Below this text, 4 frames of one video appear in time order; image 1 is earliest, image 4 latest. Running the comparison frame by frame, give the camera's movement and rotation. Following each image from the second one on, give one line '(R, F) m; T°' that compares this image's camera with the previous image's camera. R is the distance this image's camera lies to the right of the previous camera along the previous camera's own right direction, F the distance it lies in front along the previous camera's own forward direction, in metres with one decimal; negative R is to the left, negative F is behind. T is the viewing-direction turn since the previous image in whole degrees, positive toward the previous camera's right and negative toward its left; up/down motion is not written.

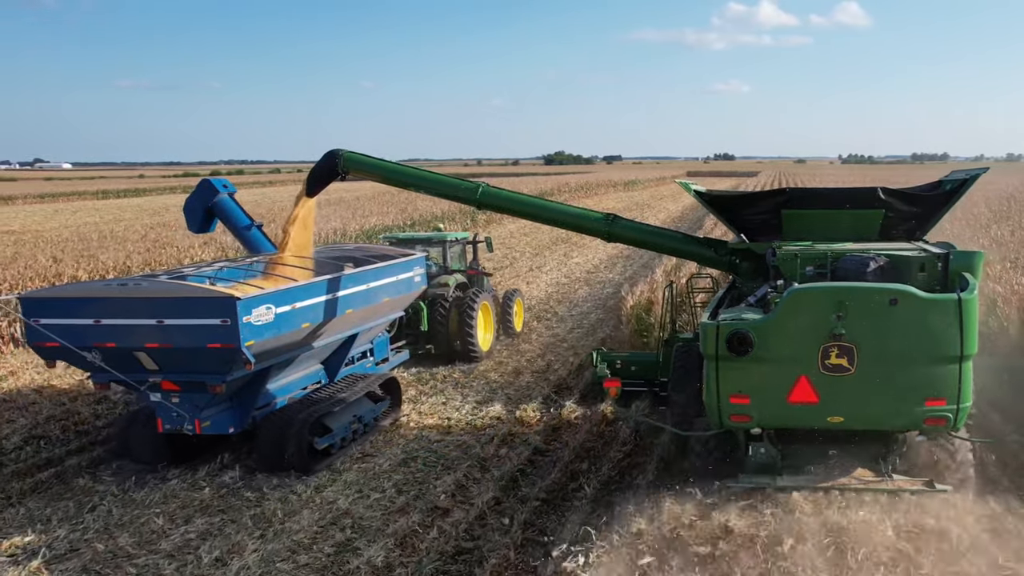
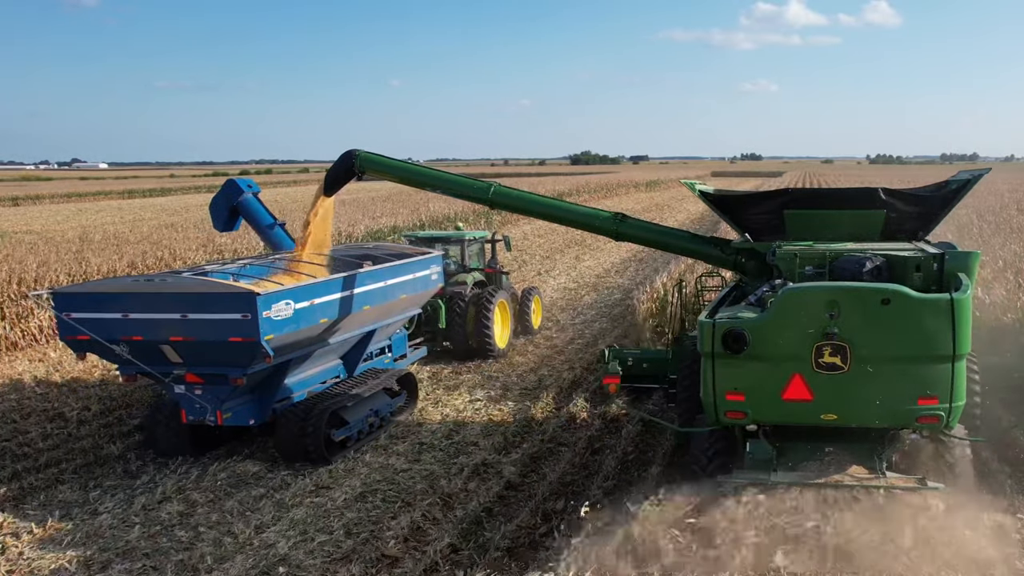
(+0.3, -0.3) m; -2°
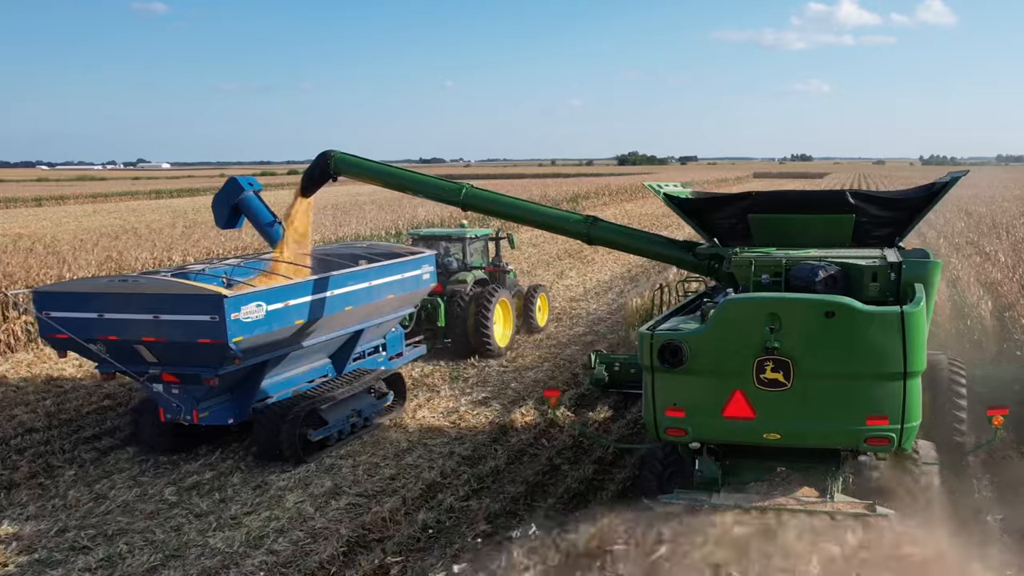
(+1.4, +0.3) m; -4°
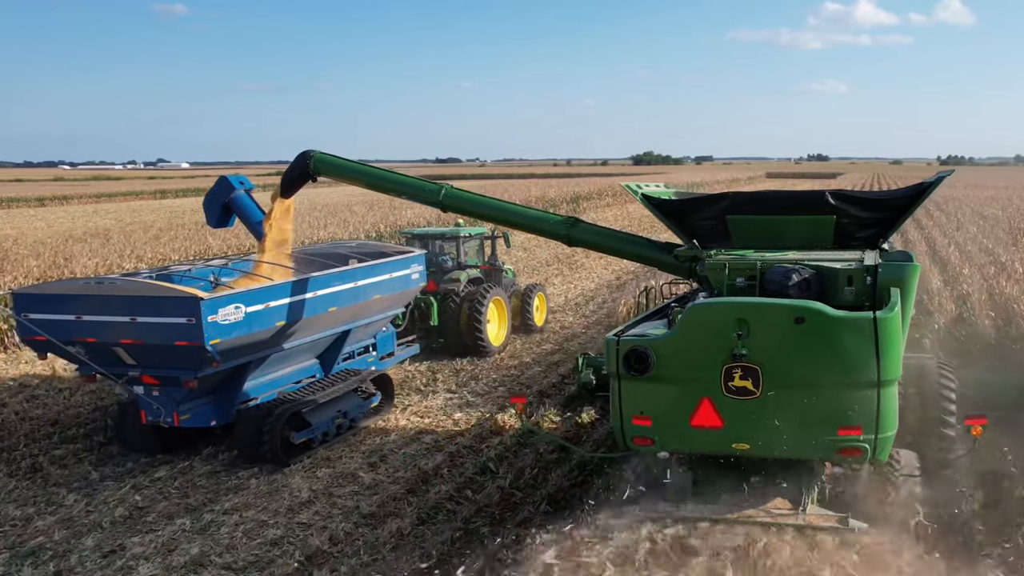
(+0.6, +0.3) m; -1°
